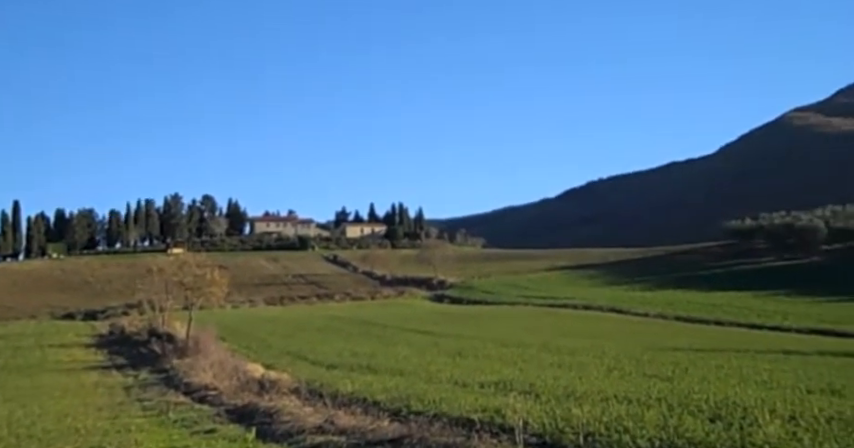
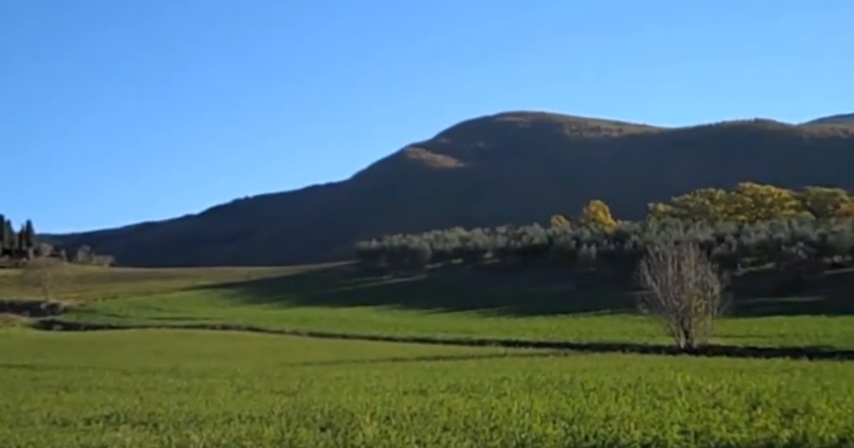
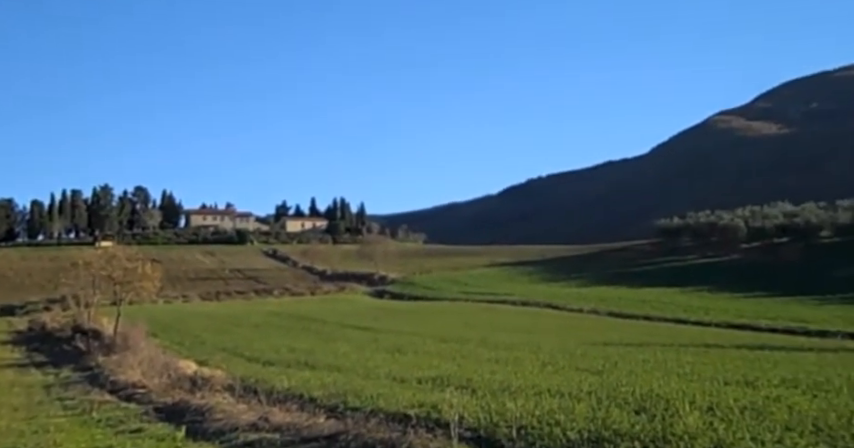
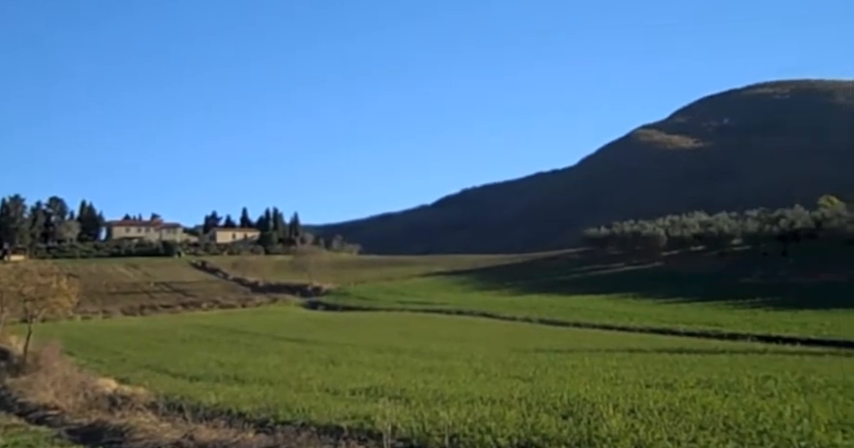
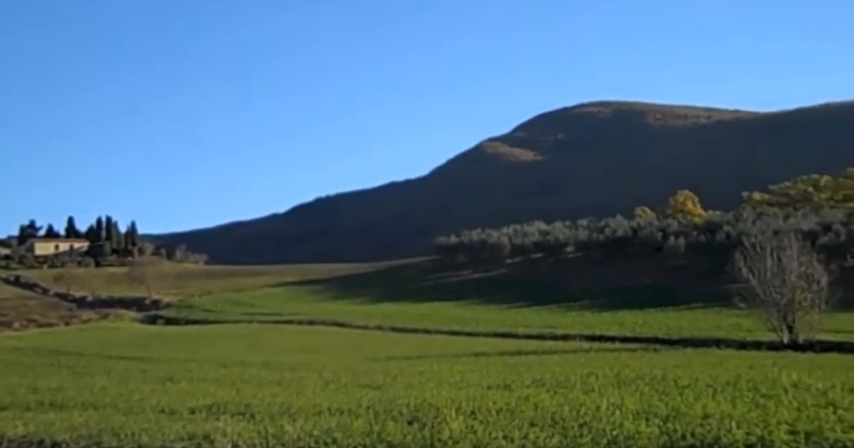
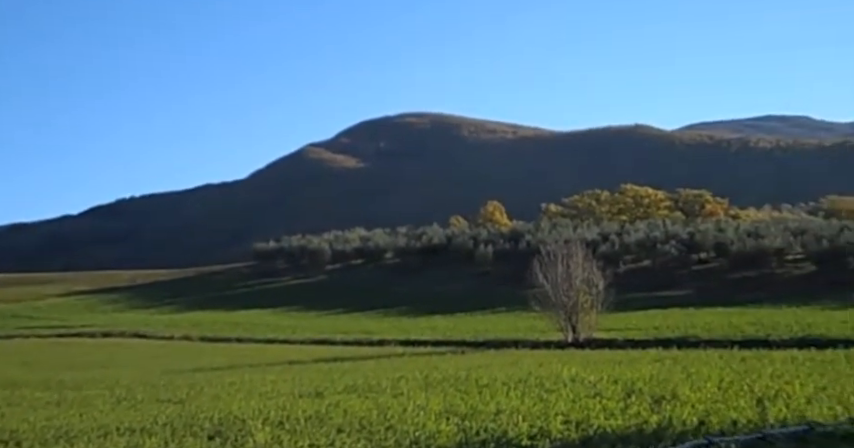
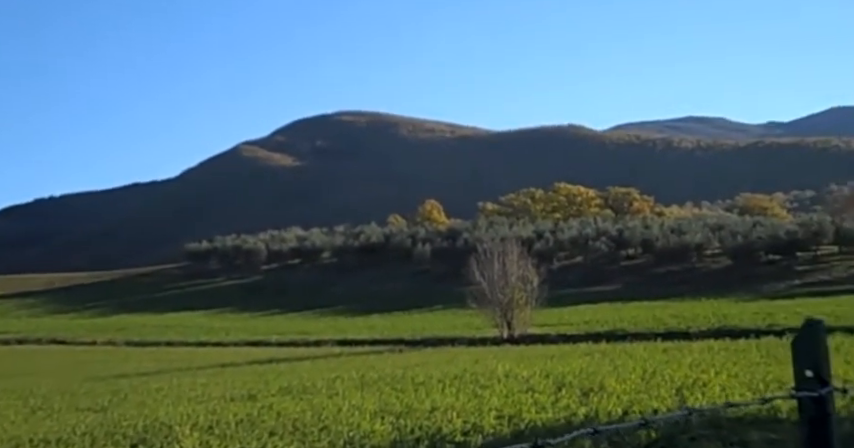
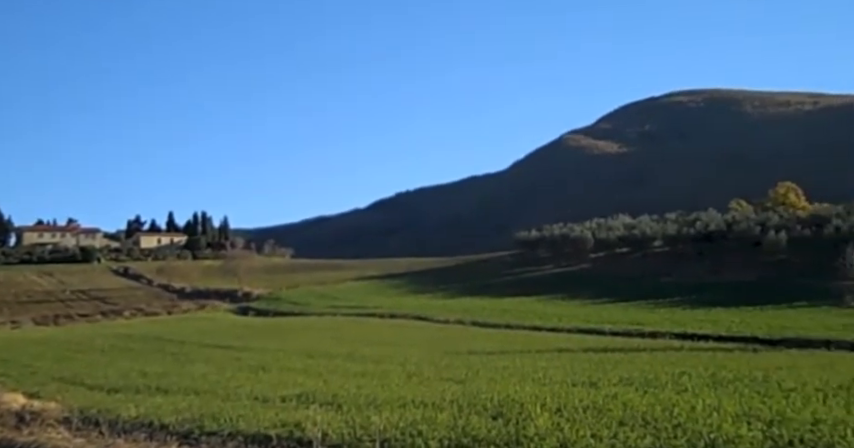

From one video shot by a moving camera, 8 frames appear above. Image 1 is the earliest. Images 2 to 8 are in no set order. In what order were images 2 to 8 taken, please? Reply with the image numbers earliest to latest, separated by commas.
3, 4, 8, 5, 2, 6, 7
